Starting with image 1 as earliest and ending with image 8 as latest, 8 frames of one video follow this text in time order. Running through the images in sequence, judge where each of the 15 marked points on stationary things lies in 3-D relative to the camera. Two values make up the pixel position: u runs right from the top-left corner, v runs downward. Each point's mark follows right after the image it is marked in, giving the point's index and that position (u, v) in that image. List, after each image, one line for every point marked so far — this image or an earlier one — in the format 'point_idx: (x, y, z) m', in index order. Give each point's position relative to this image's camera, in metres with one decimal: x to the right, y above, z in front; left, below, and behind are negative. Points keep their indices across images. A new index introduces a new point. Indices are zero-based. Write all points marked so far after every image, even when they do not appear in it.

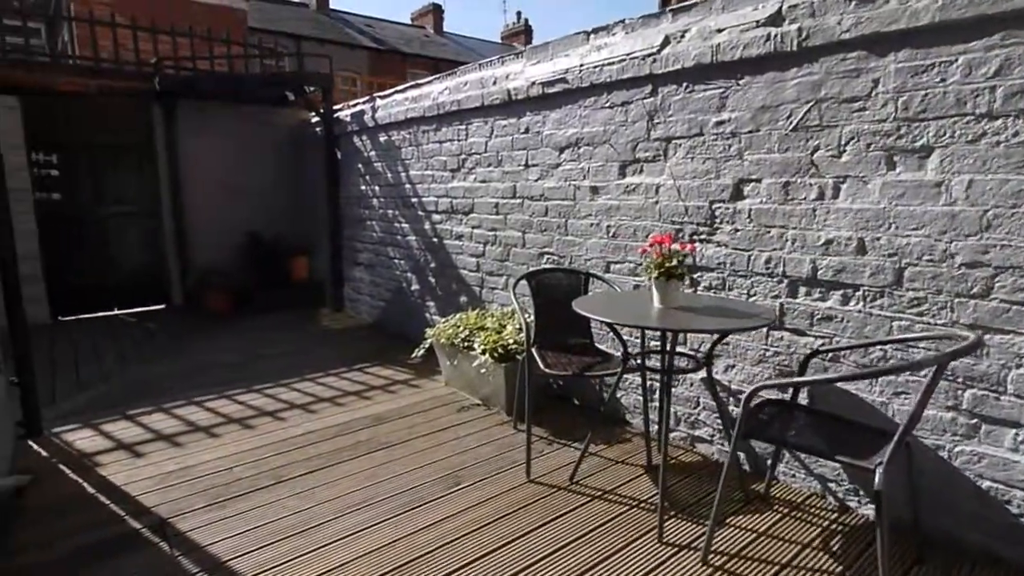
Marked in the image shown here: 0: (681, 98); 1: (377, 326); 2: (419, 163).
0: (+0.8, +0.9, +2.7) m
1: (-1.2, -0.3, +5.2) m
2: (-0.7, +1.0, +4.4) m
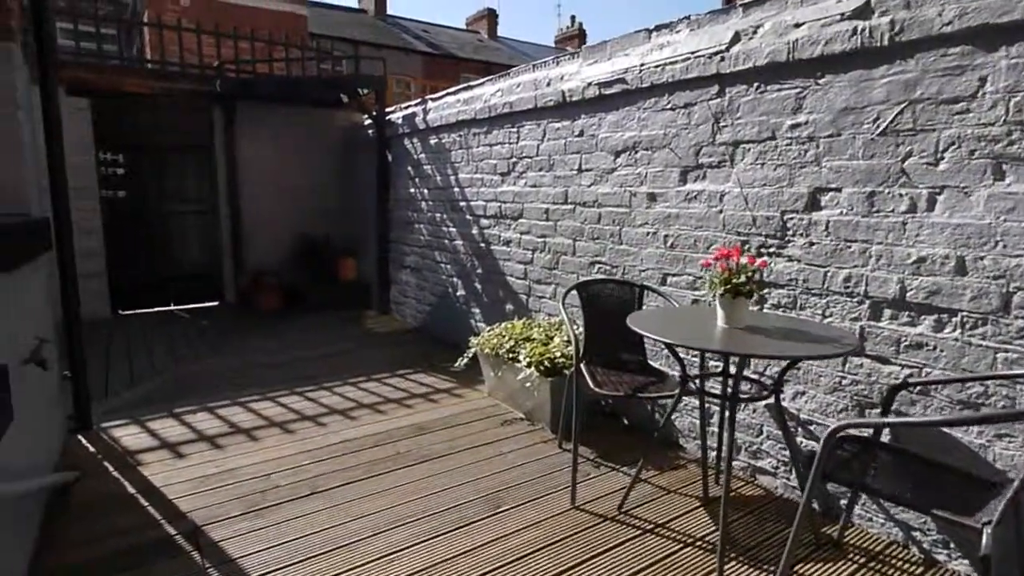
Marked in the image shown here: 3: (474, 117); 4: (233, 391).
0: (+1.1, +0.8, +2.5) m
1: (-0.8, -0.4, +5.1) m
2: (-0.3, +0.9, +4.4) m
3: (-0.3, +1.3, +4.2) m
4: (-1.7, -0.6, +3.4) m
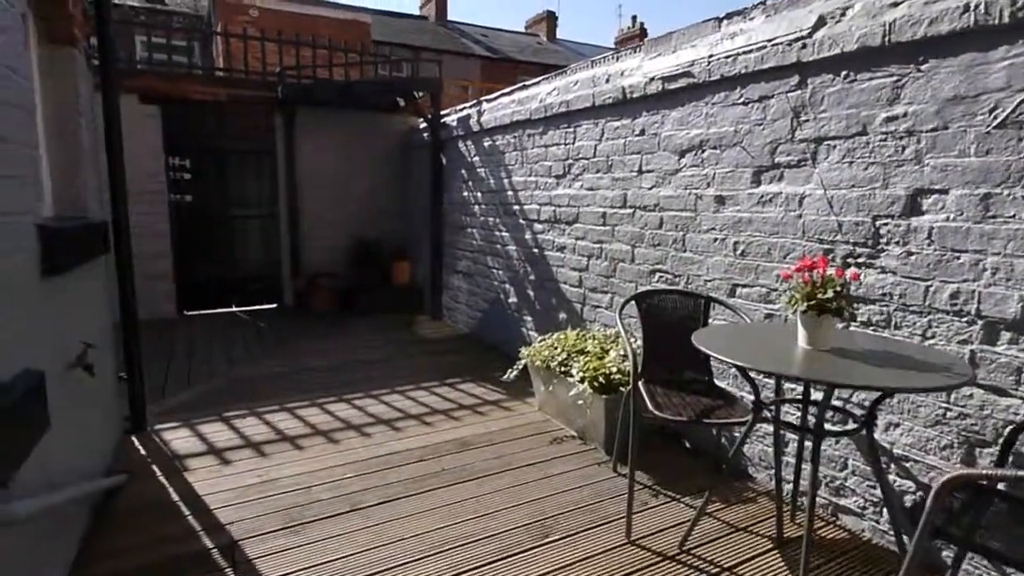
0: (+1.3, +0.8, +2.2) m
1: (-0.3, -0.4, +5.0) m
2: (+0.1, +0.9, +4.2) m
3: (+0.1, +1.2, +4.0) m
4: (-1.4, -0.7, +3.4) m
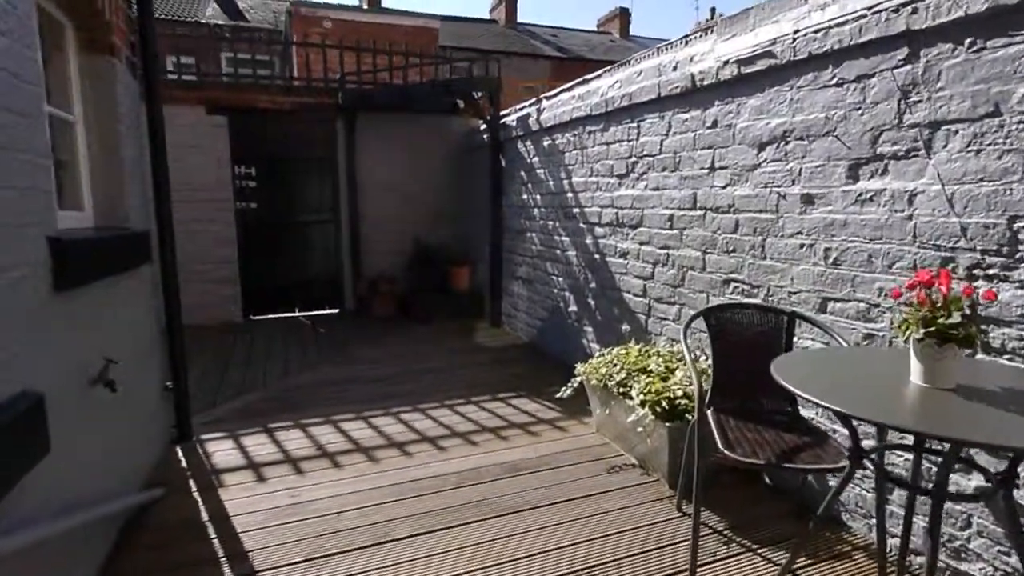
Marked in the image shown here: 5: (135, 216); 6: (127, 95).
0: (+1.4, +0.7, +1.8) m
1: (+0.2, -0.5, +4.7) m
2: (+0.5, +0.8, +3.9) m
3: (+0.5, +1.2, +3.8) m
4: (-1.1, -0.7, +3.3) m
5: (-1.7, +0.3, +2.6) m
6: (-1.7, +0.9, +2.5) m
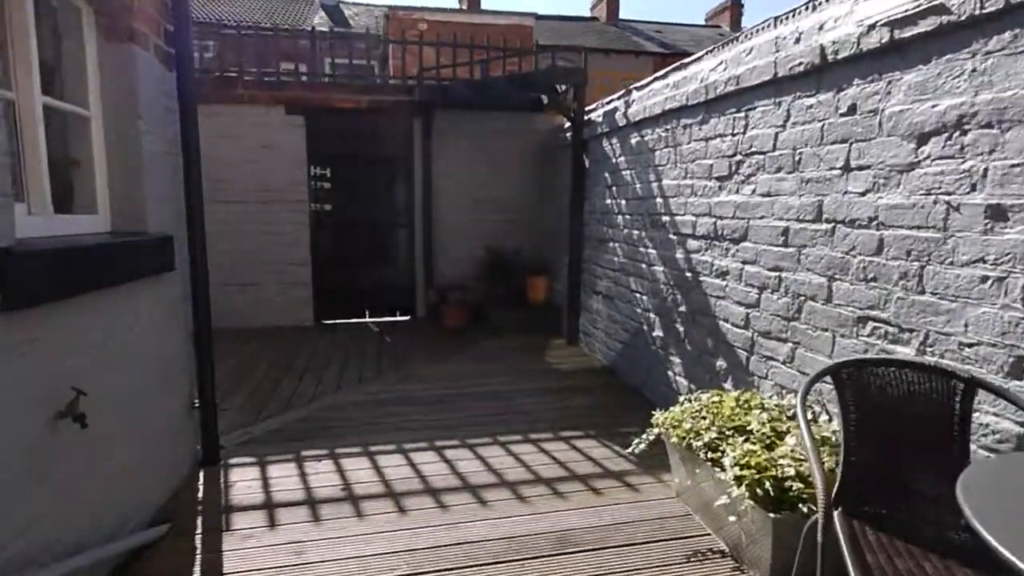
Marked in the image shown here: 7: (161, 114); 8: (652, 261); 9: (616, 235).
0: (+1.5, +0.6, +1.1) m
1: (+0.7, -0.6, +4.2) m
2: (+1.0, +0.7, +3.3) m
3: (+1.0, +1.0, +3.1) m
4: (-0.7, -0.8, +3.0) m
5: (-1.4, +0.3, +2.3) m
6: (-1.4, +0.8, +2.3) m
7: (-1.5, +0.7, +2.4) m
8: (+0.9, +0.2, +3.6) m
9: (+0.8, +0.4, +4.1) m
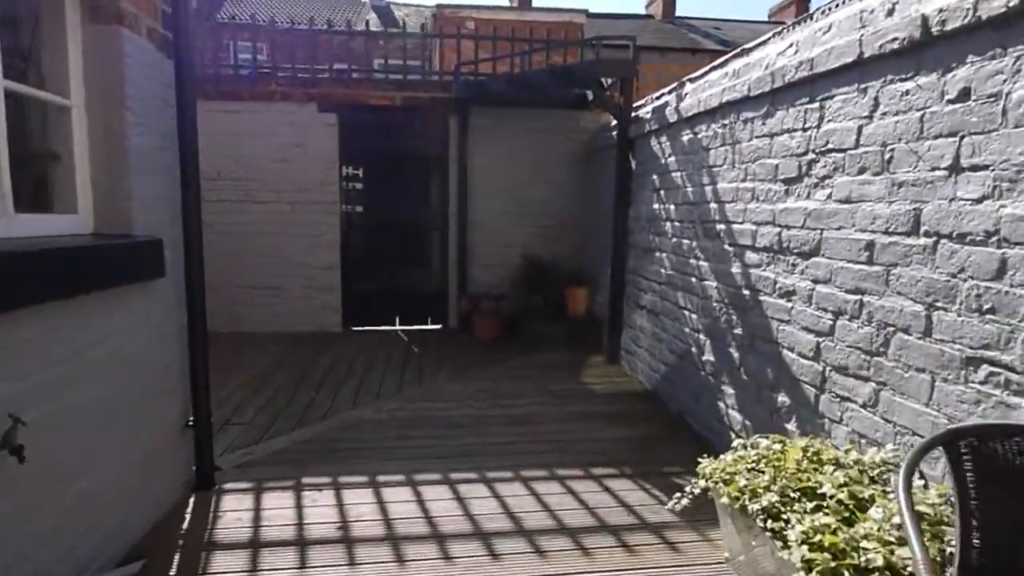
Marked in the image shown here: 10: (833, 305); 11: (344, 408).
0: (+1.5, +0.5, +0.6) m
1: (+0.9, -0.7, +3.7) m
2: (+1.1, +0.6, +2.9) m
3: (+1.1, +0.9, +2.7) m
4: (-0.6, -0.8, +2.7) m
5: (-1.4, +0.2, +2.1) m
6: (-1.4, +0.8, +2.1) m
7: (-1.4, +0.7, +2.1) m
8: (+1.1, +0.1, +3.2) m
9: (+1.0, +0.3, +3.7) m
10: (+1.2, -0.1, +2.2) m
11: (-1.0, -0.7, +3.4) m
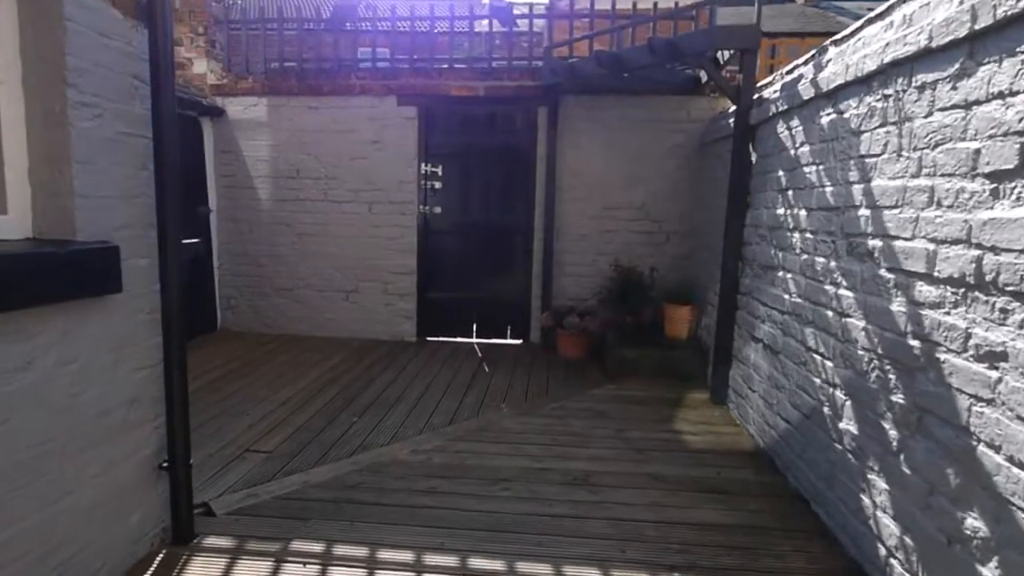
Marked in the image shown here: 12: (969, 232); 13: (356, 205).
0: (+1.2, +0.3, -0.3) m
1: (+1.3, -0.9, +2.9) m
2: (+1.3, +0.4, +2.0) m
3: (+1.3, +0.8, +1.8) m
4: (-0.5, -0.9, +2.2) m
5: (-1.3, +0.2, +1.8) m
6: (-1.2, +0.7, +1.7) m
7: (-1.2, +0.6, +1.8) m
8: (+1.3, -0.1, +2.3) m
9: (+1.4, +0.1, +2.8) m
10: (+1.3, -0.2, +1.2) m
11: (-0.7, -0.8, +3.0) m
12: (+1.3, +0.2, +1.6) m
13: (-1.3, +0.7, +4.9) m
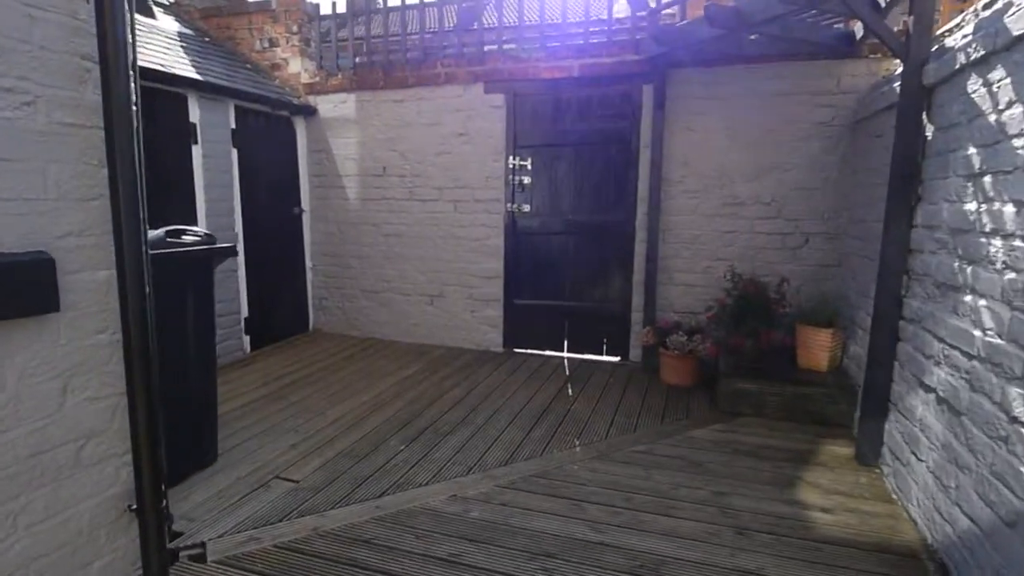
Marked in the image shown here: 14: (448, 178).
0: (+0.7, +0.2, -1.1) m
1: (+1.5, -1.0, +2.0) m
2: (+1.4, +0.3, +1.1) m
3: (+1.3, +0.7, +0.9) m
4: (-0.4, -1.0, +1.7) m
5: (-1.2, +0.1, +1.5) m
6: (-1.2, +0.7, +1.4) m
7: (-1.2, +0.6, +1.5) m
8: (+1.4, -0.2, +1.4) m
9: (+1.6, 0.0, +1.9) m
10: (+1.1, -0.3, +0.4) m
11: (-0.4, -0.9, +2.5) m
12: (+1.2, 0.0, +0.8) m
13: (-0.6, +0.7, +4.5) m
14: (-0.5, +0.9, +4.5) m
